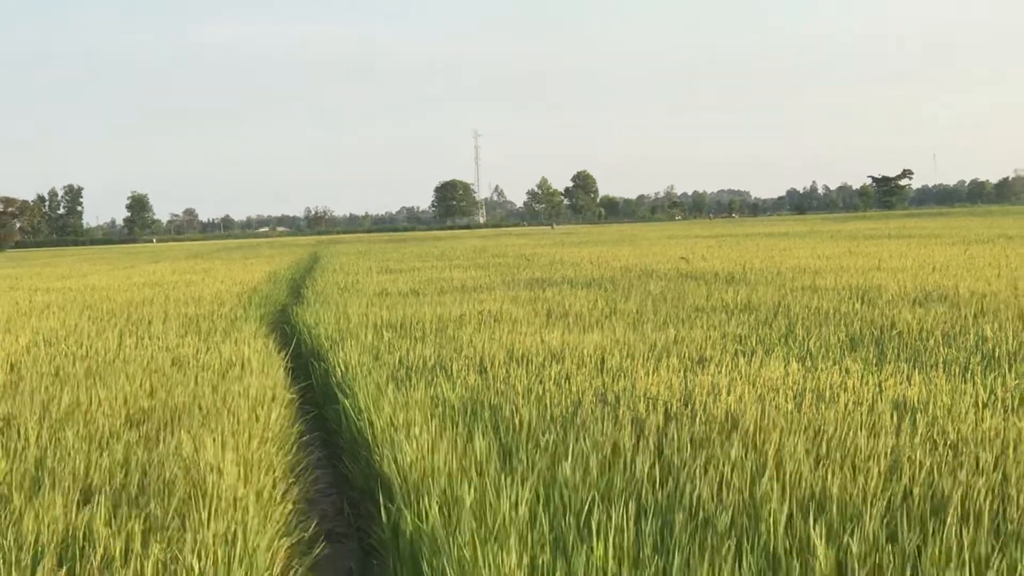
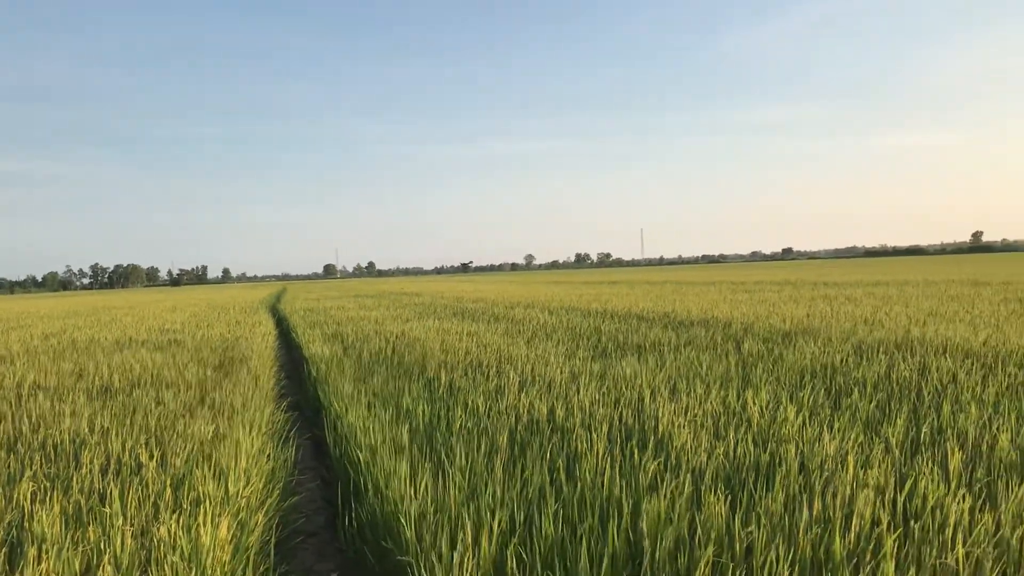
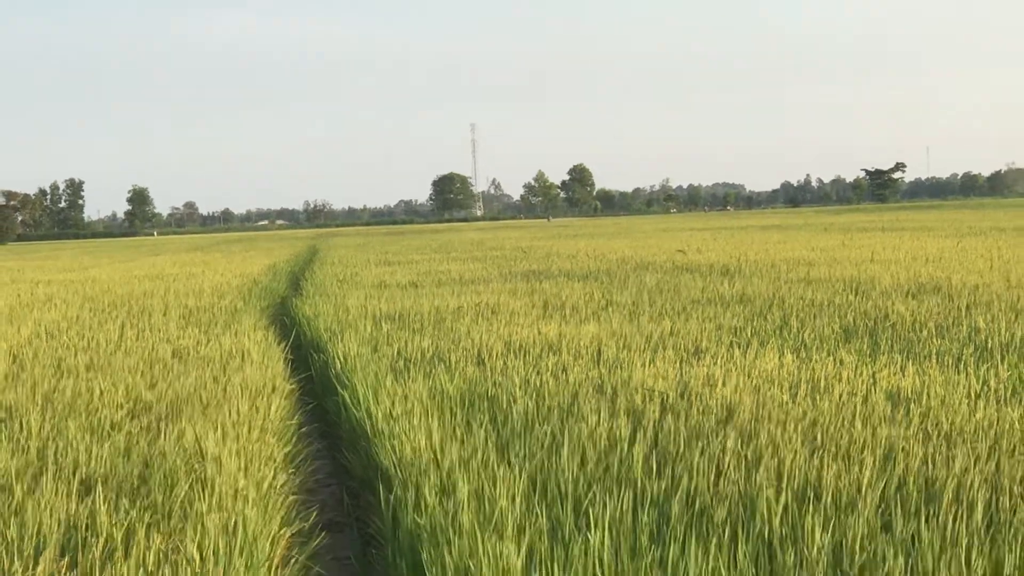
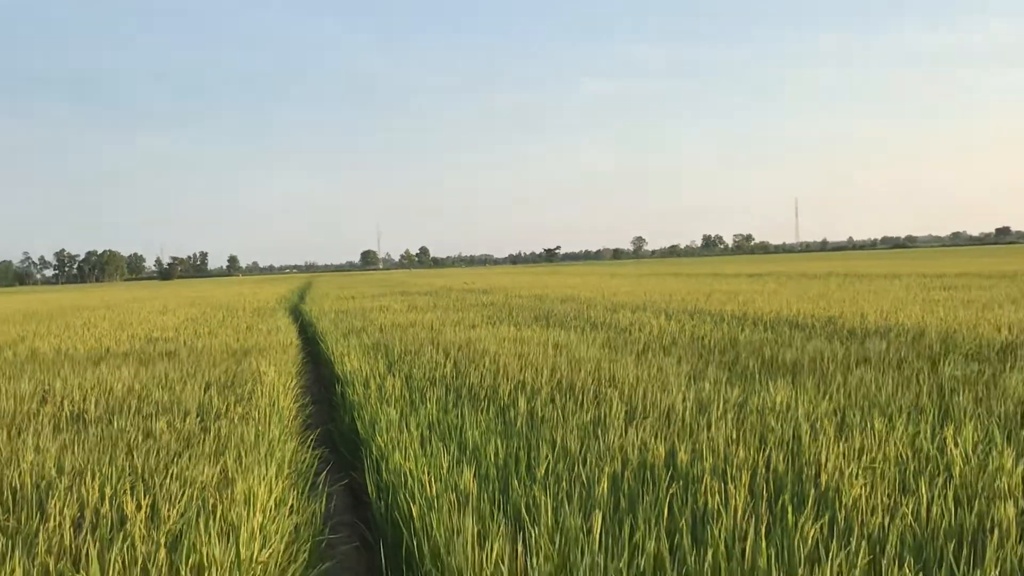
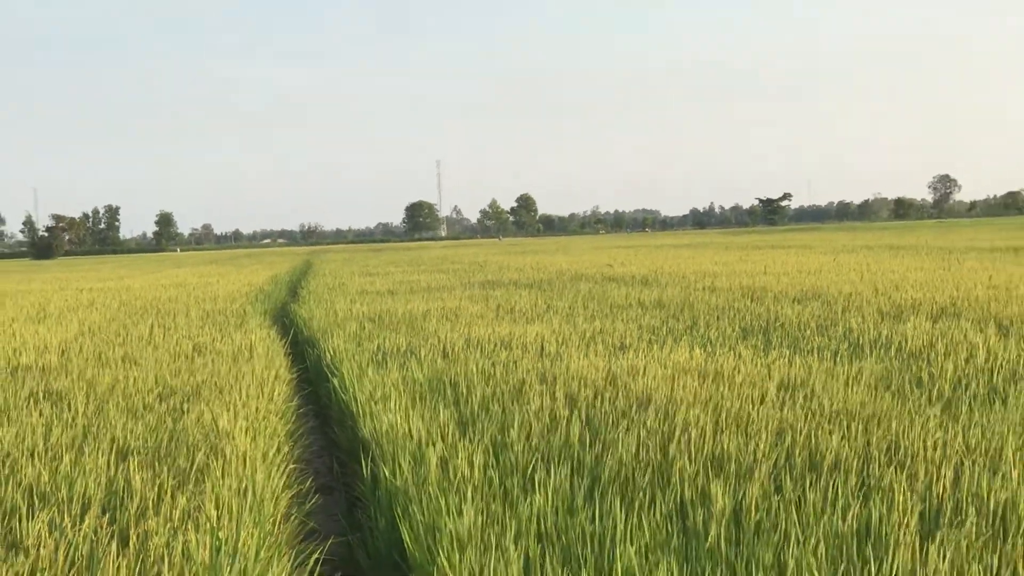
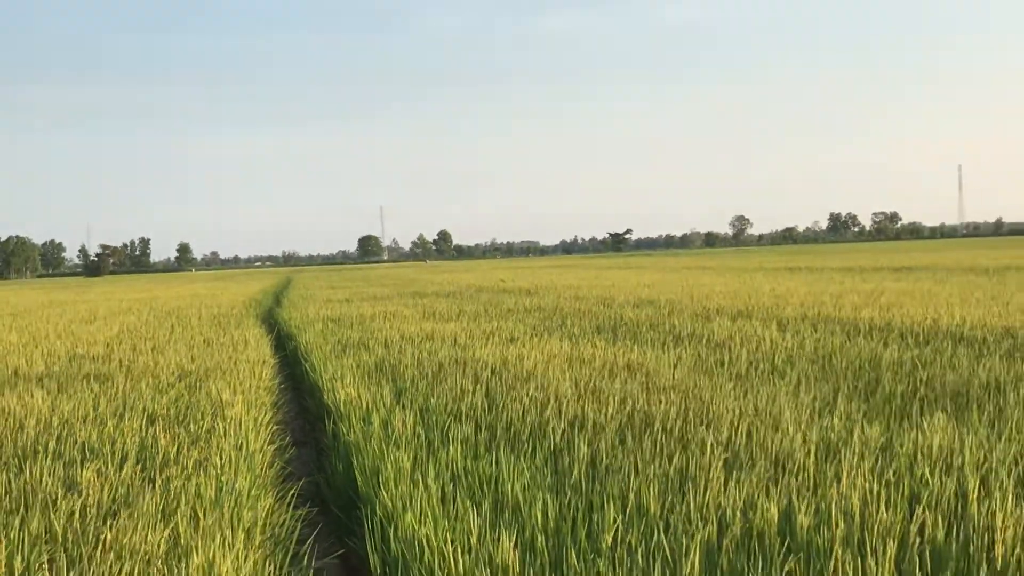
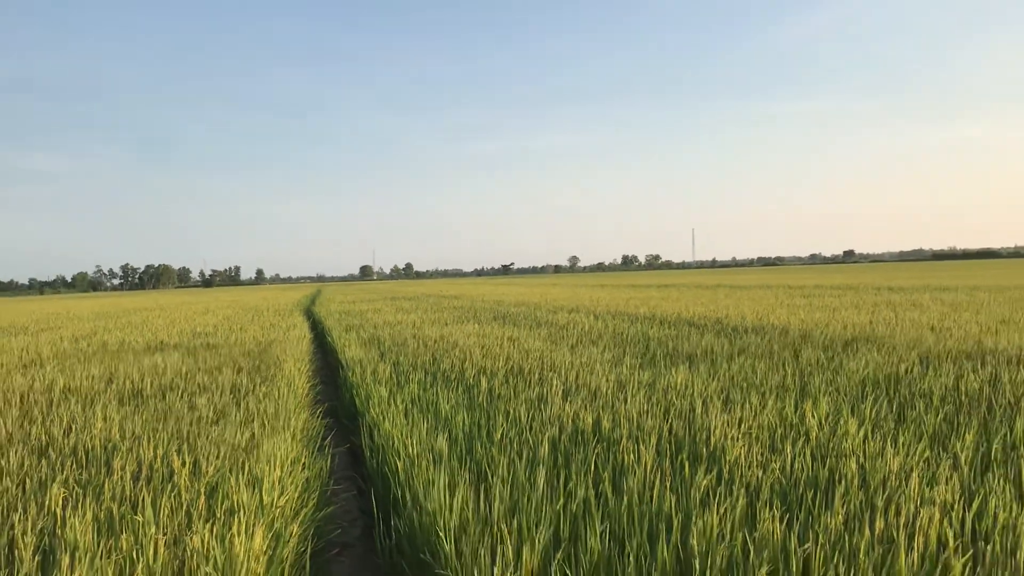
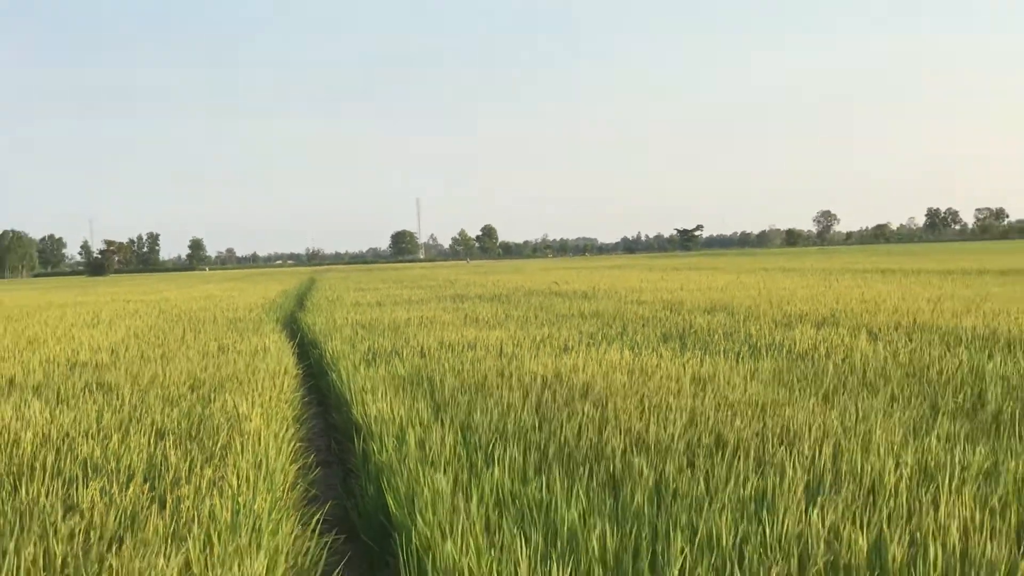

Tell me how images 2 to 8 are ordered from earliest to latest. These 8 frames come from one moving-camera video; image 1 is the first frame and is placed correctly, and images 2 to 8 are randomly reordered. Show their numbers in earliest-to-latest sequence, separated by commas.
3, 5, 8, 6, 4, 7, 2
